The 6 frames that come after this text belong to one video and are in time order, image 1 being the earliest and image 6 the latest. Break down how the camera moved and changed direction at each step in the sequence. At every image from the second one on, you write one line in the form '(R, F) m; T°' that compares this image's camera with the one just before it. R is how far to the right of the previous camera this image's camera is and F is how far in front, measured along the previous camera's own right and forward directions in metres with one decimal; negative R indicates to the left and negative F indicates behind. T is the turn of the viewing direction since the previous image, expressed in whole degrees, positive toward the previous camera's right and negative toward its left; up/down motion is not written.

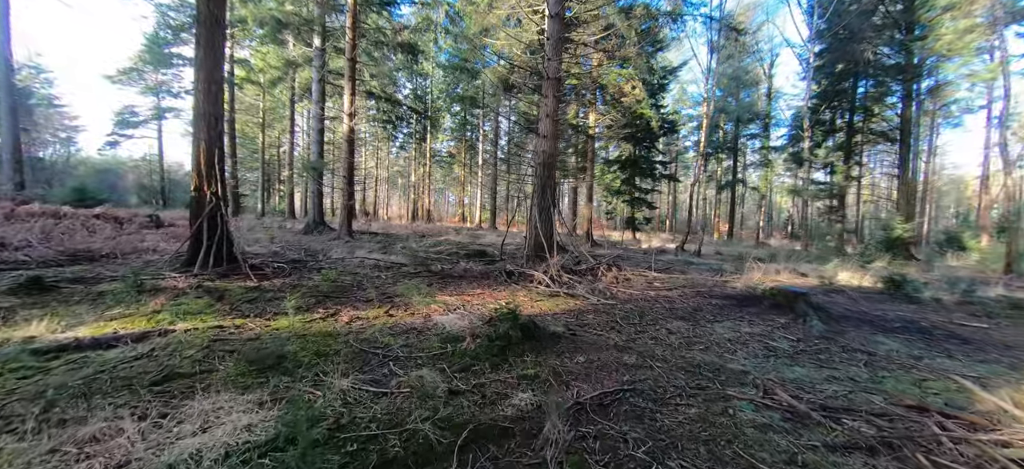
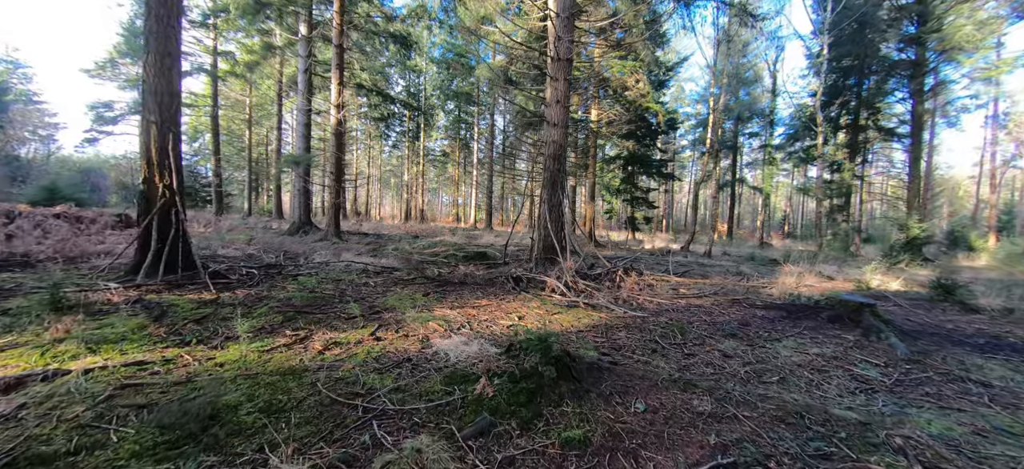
(-0.2, +0.7) m; +1°
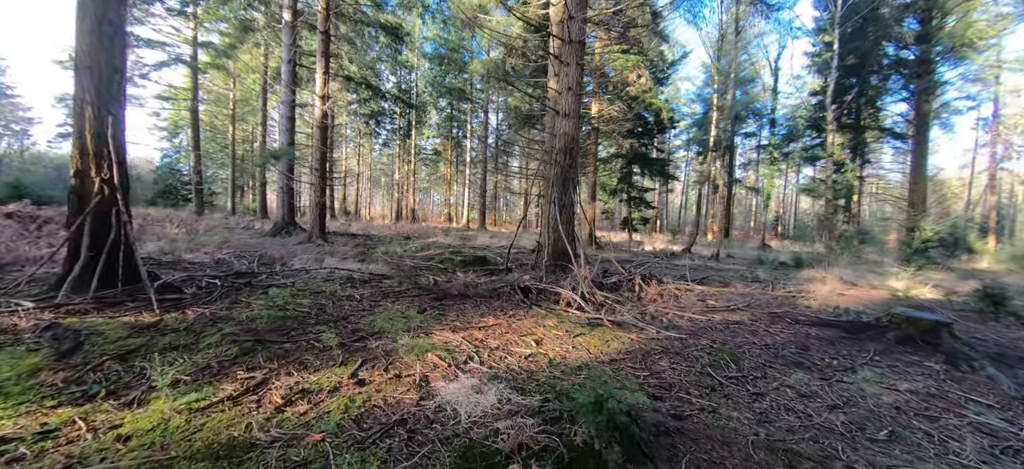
(-0.2, +0.6) m; +1°
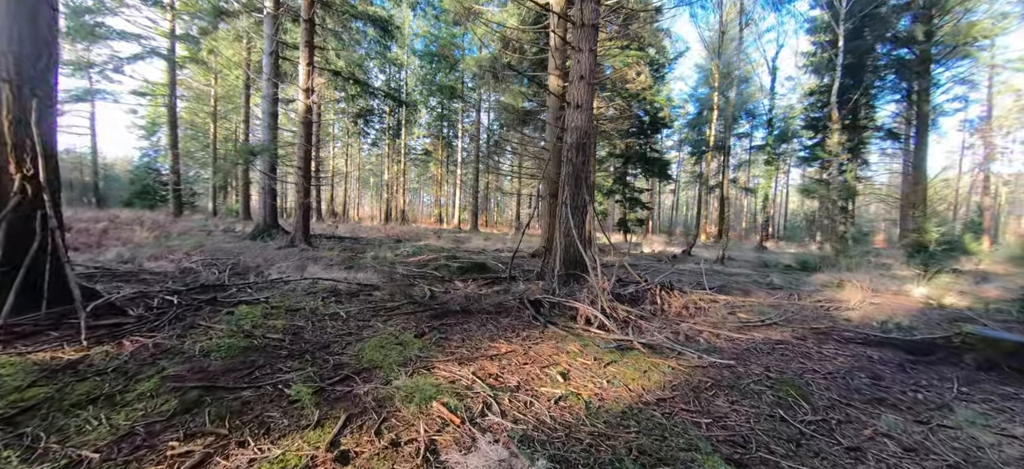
(-0.2, +0.5) m; +1°
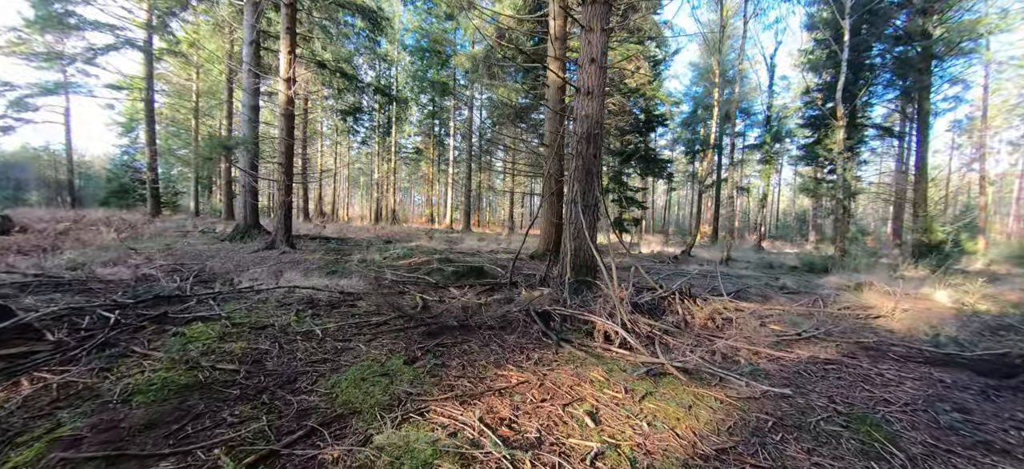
(-0.1, +0.5) m; +1°
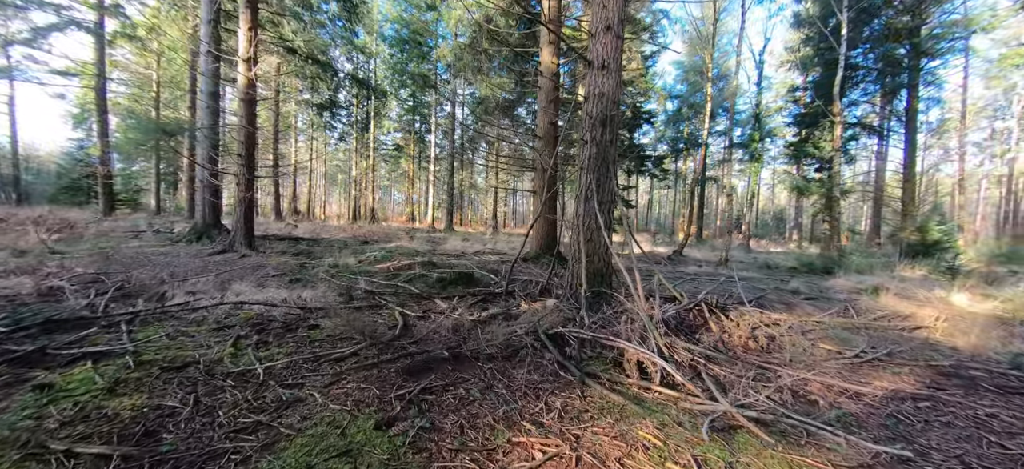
(-0.2, +0.7) m; +3°
